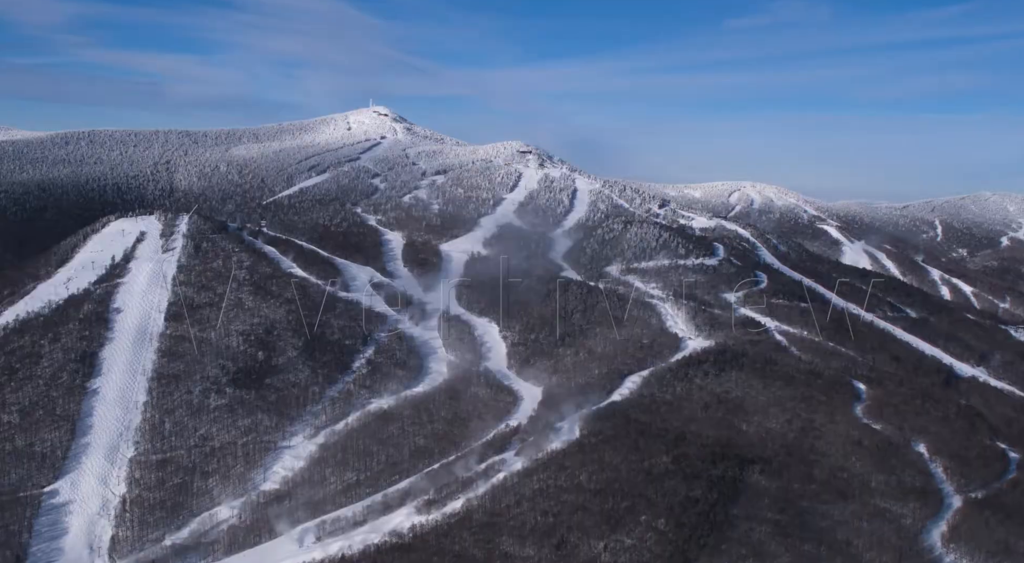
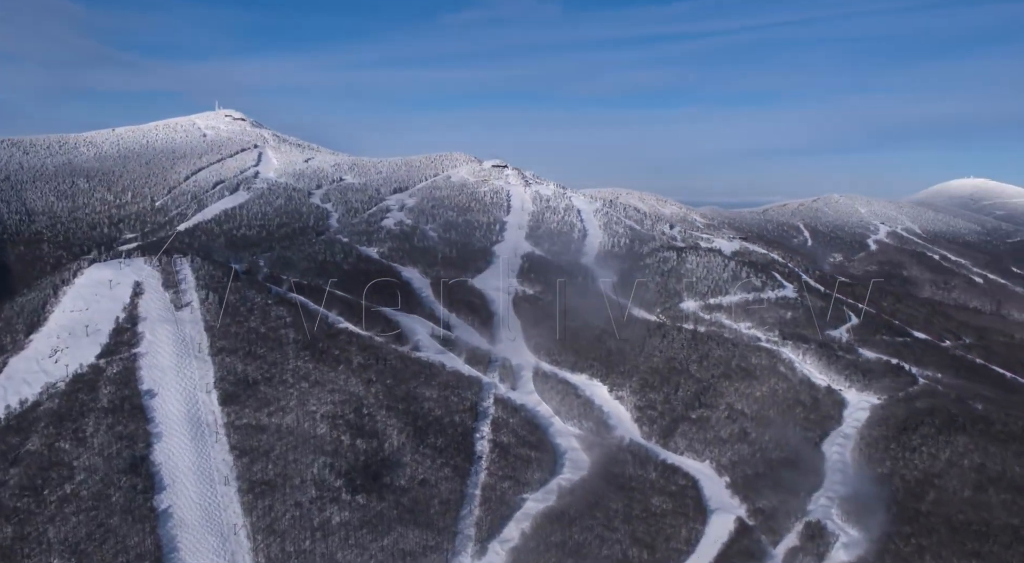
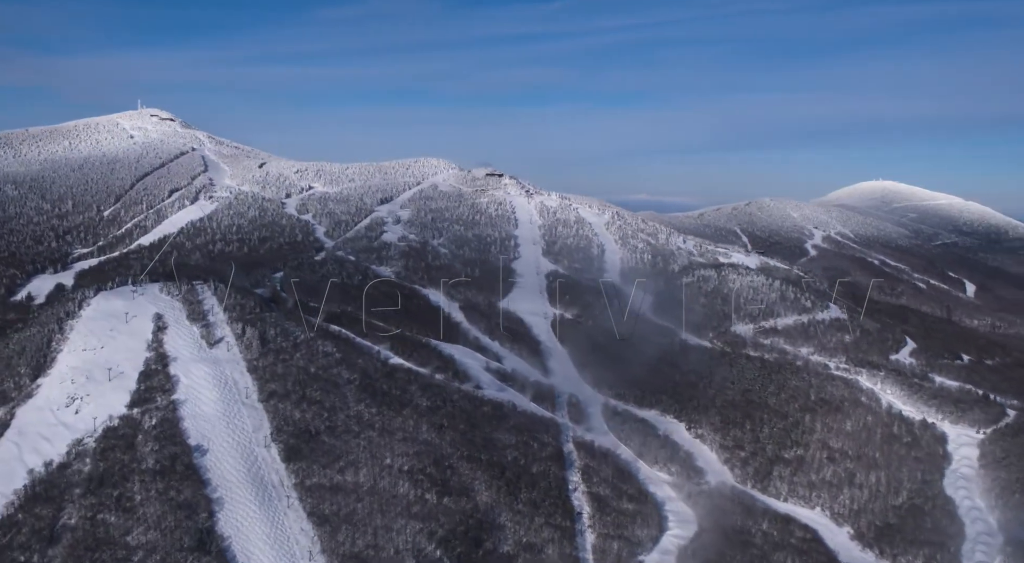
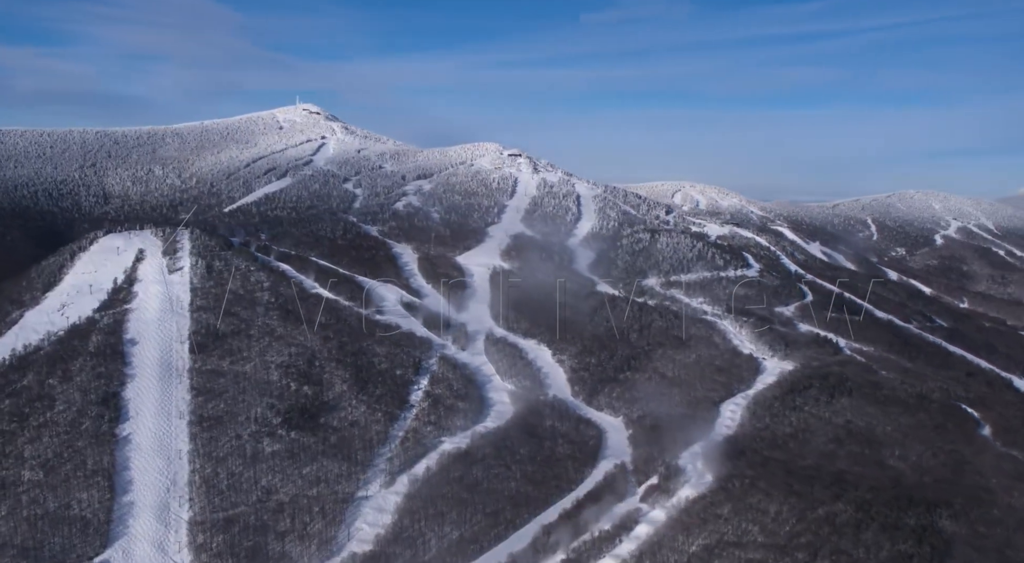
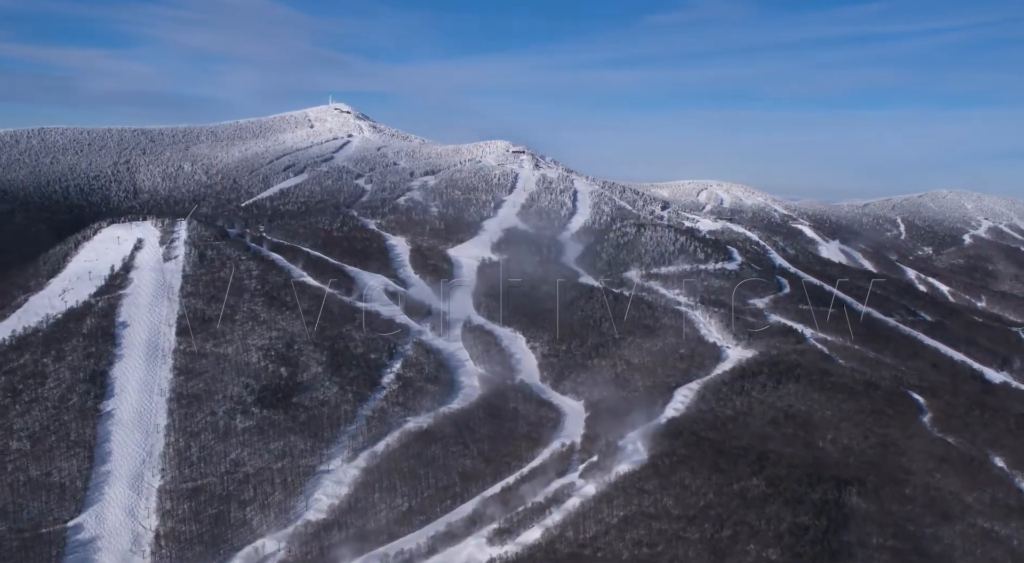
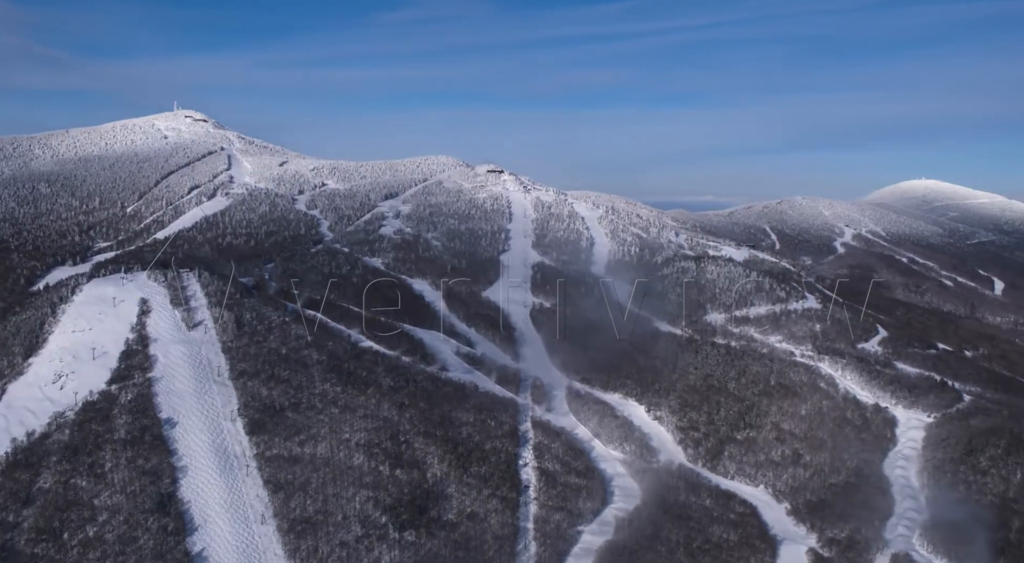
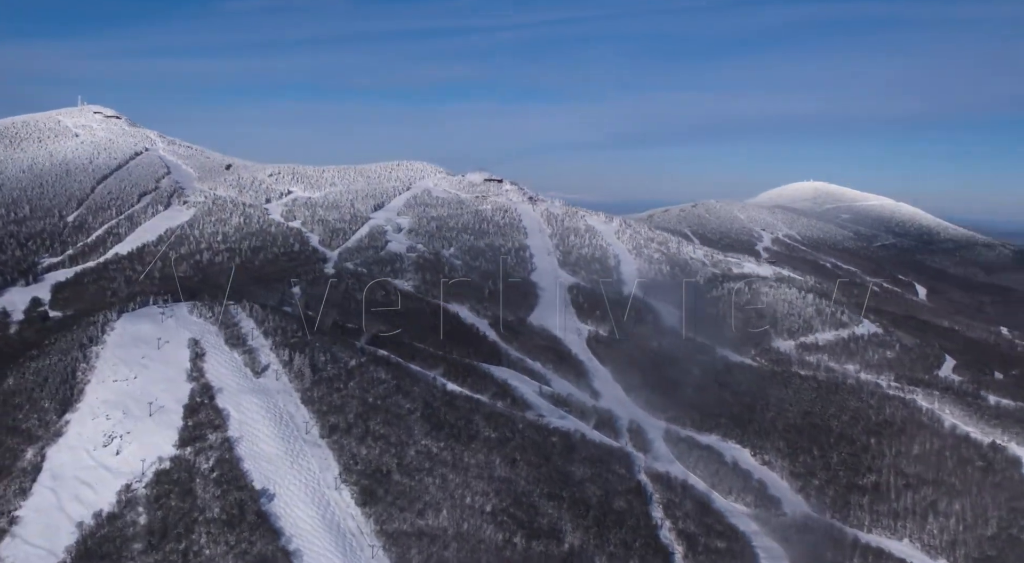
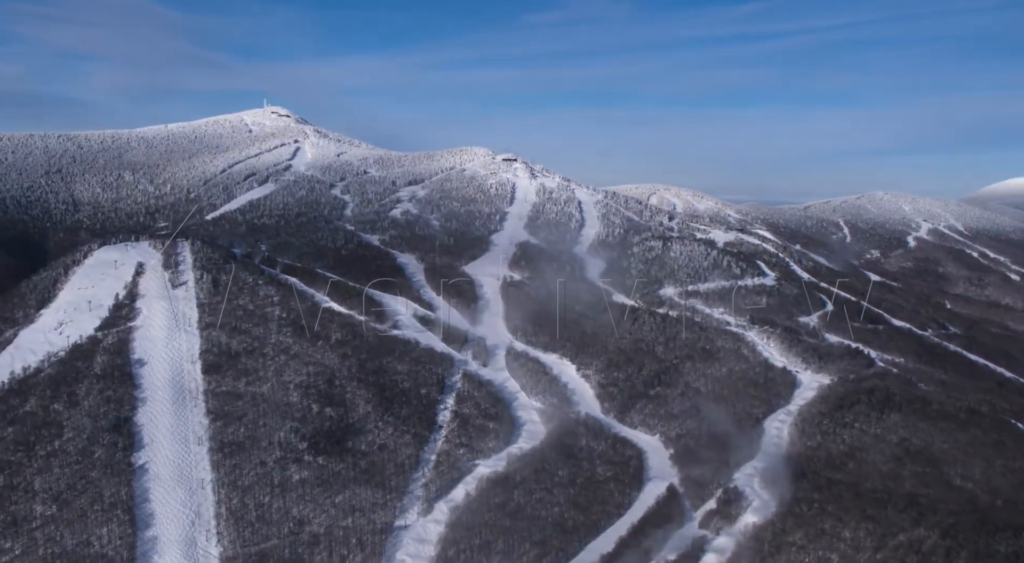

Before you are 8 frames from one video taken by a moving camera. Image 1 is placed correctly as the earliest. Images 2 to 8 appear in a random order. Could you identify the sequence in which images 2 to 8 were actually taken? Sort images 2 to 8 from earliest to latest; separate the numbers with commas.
5, 4, 8, 2, 6, 3, 7
